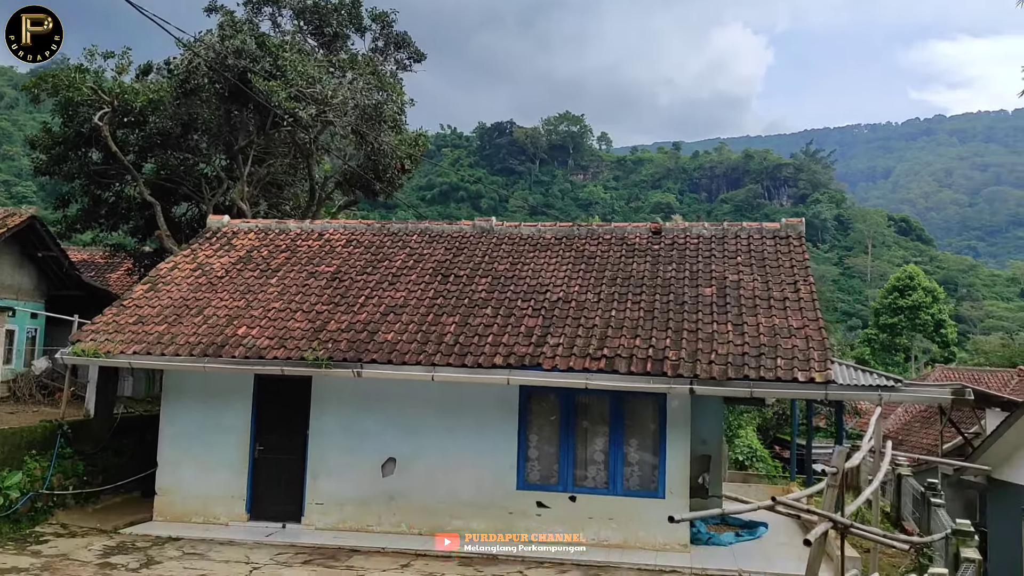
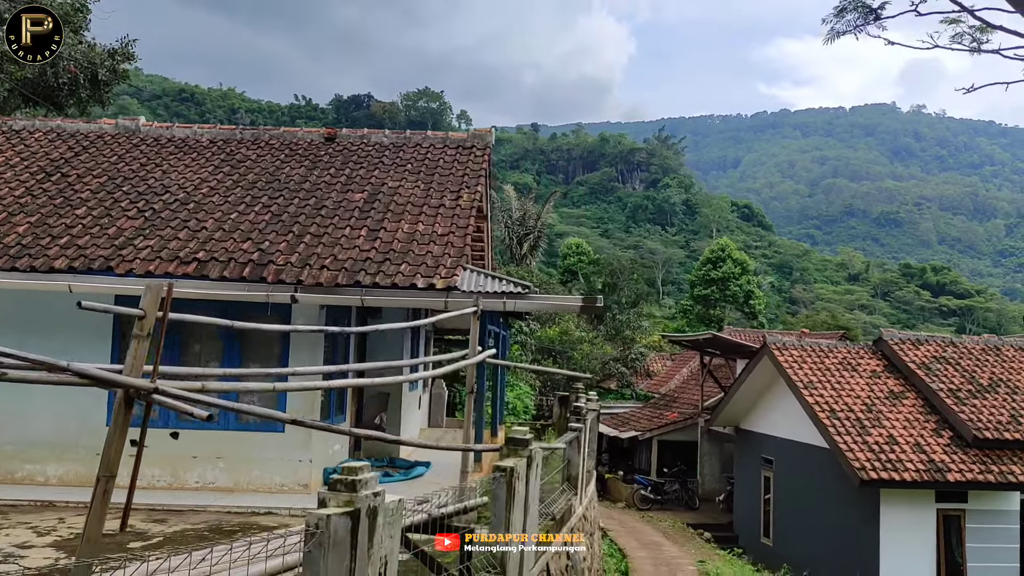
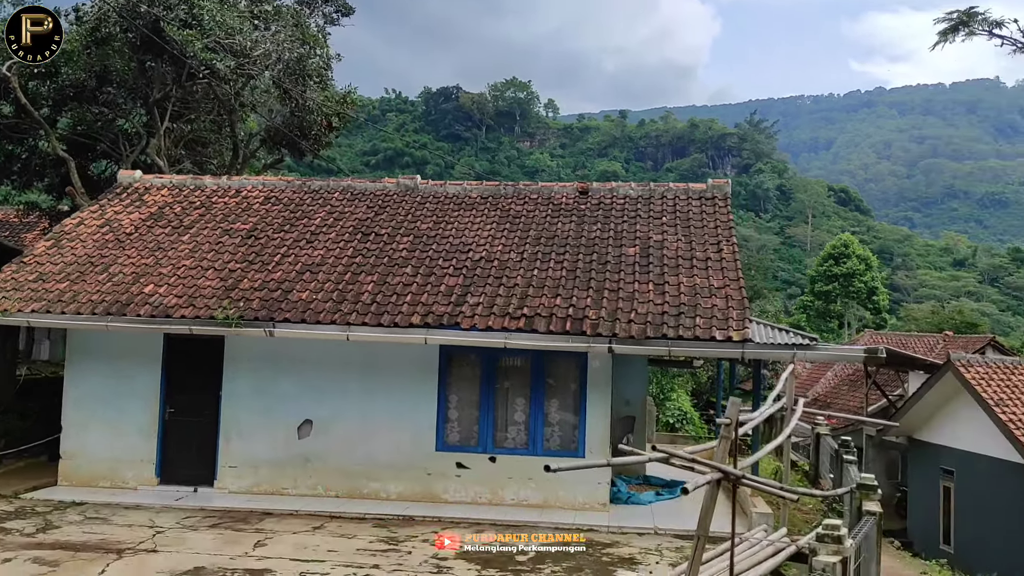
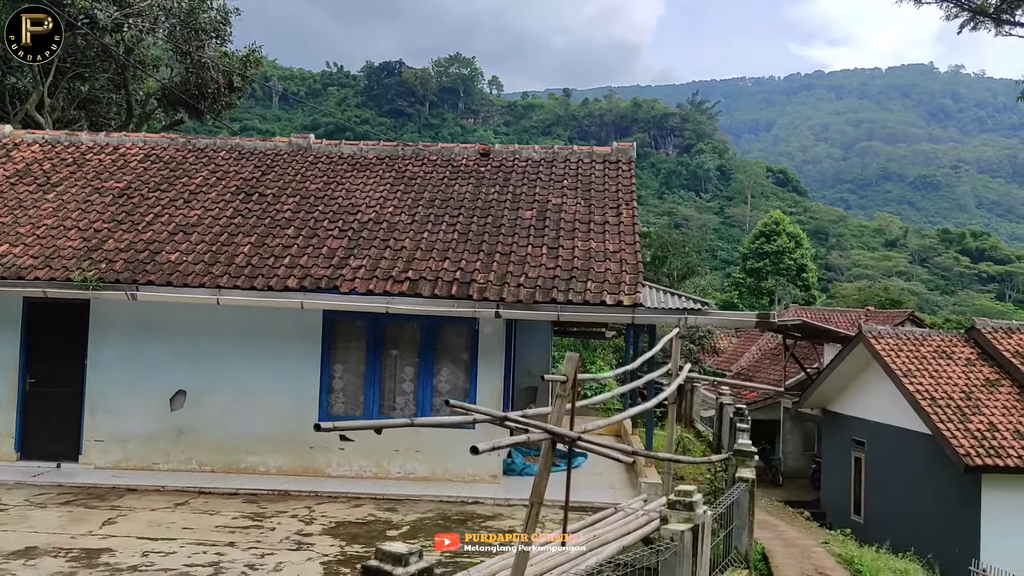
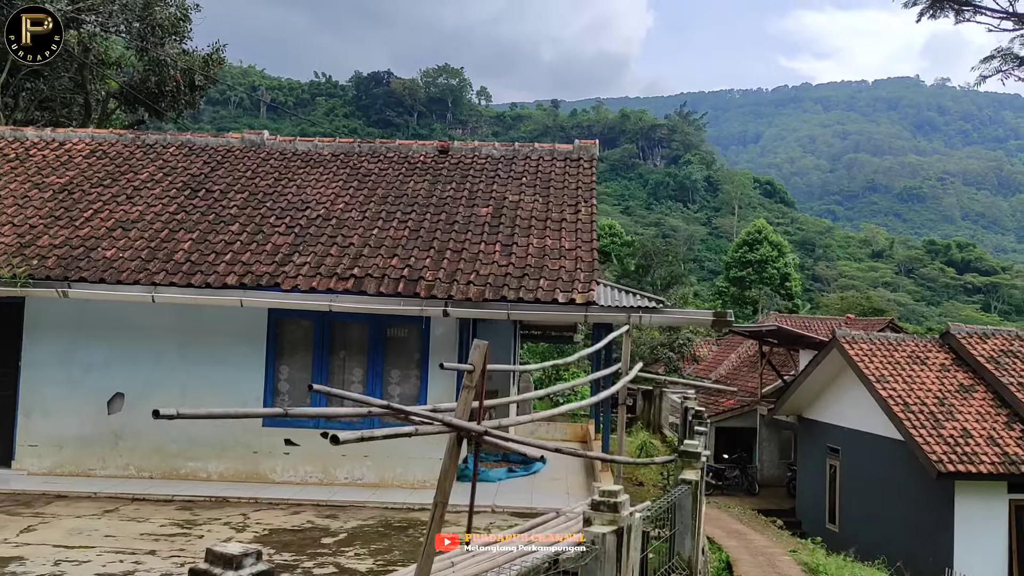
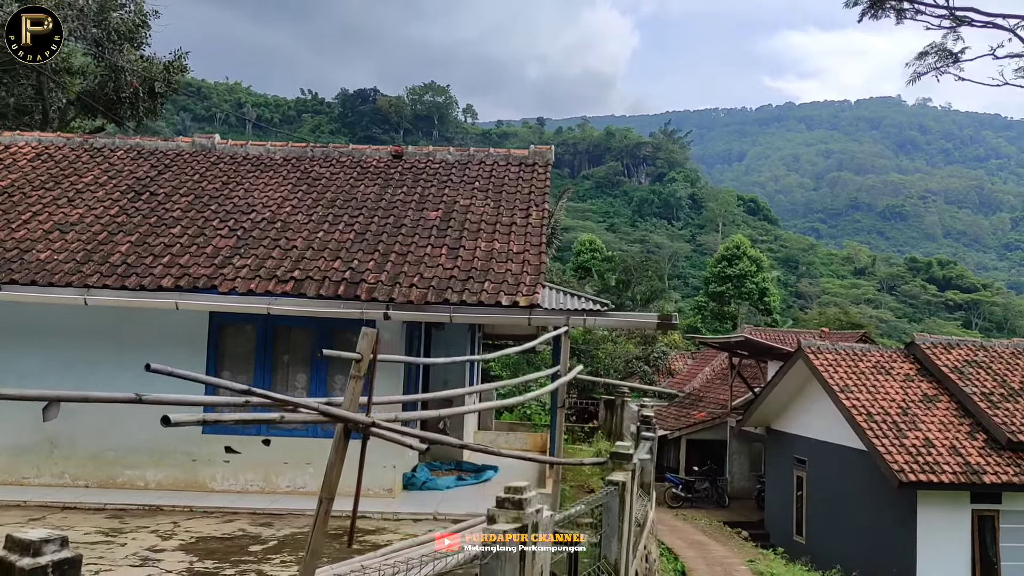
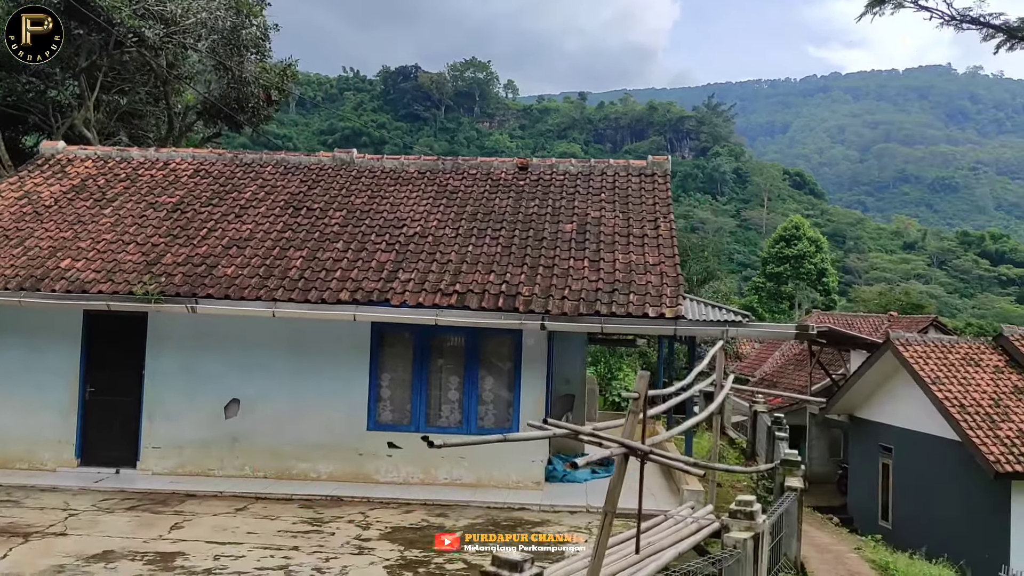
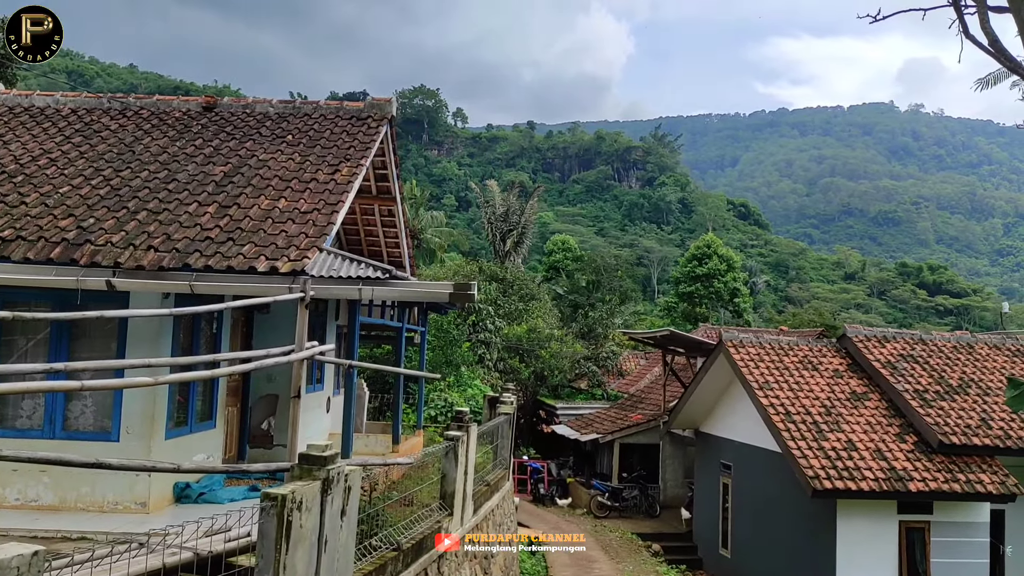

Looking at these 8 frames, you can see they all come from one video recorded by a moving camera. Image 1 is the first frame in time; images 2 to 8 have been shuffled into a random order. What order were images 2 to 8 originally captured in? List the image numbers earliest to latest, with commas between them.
3, 7, 4, 5, 6, 2, 8
